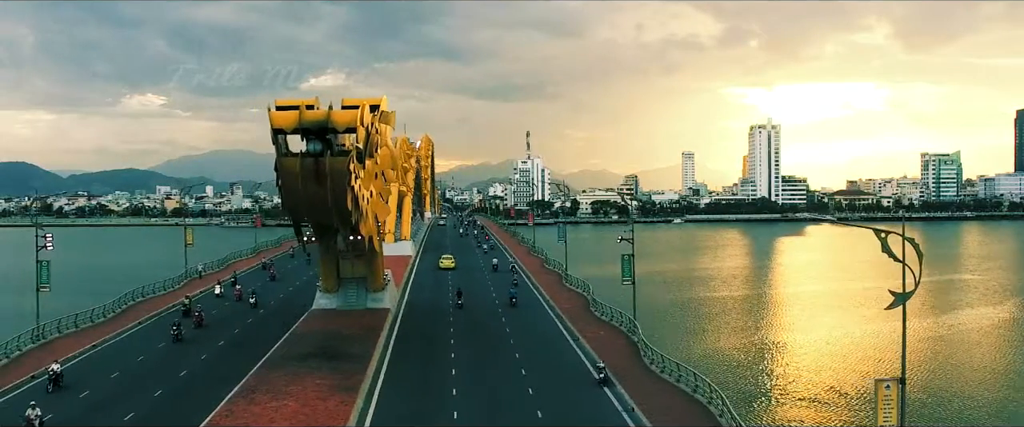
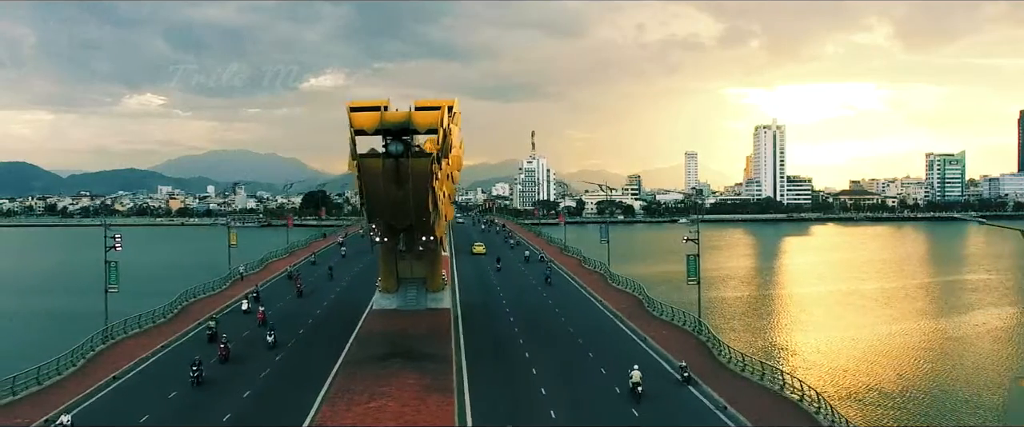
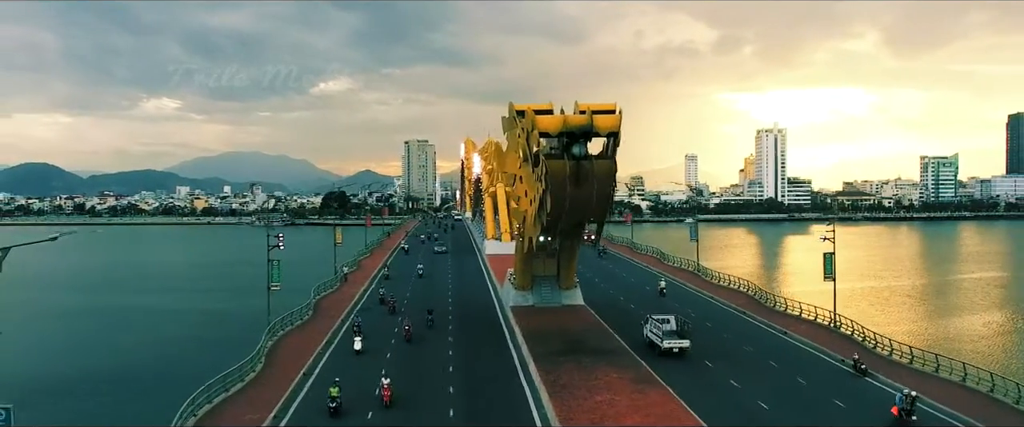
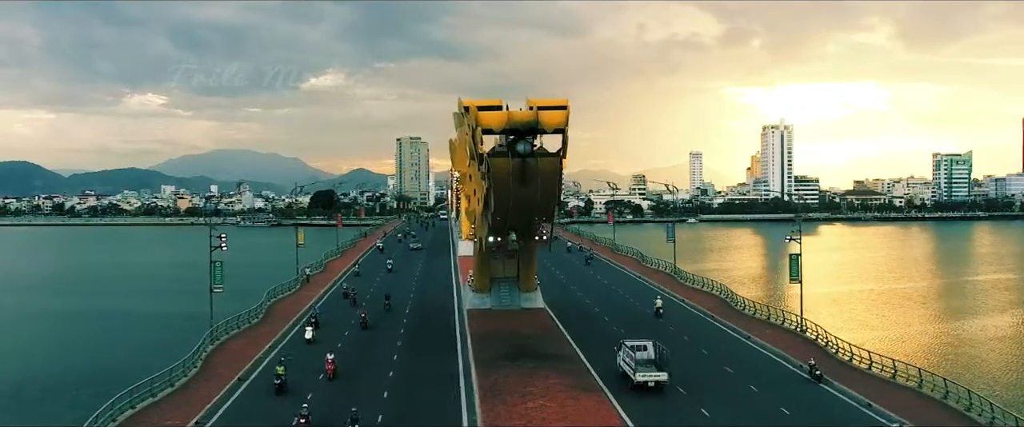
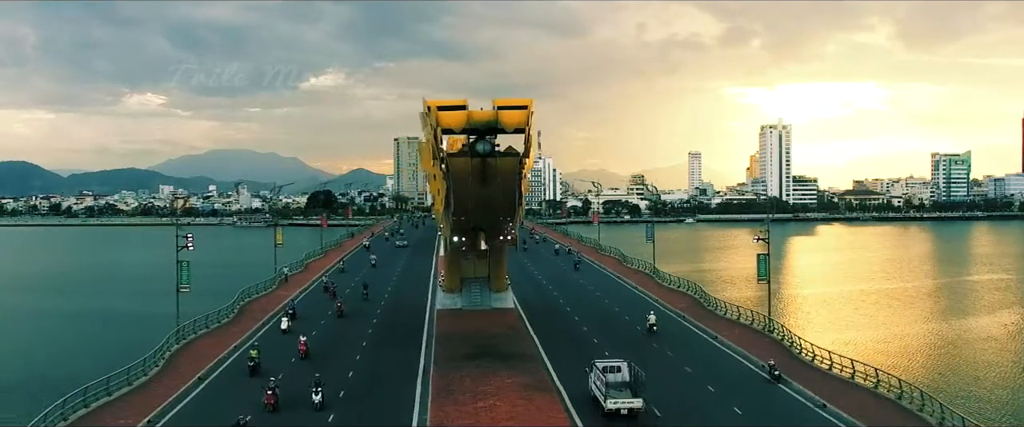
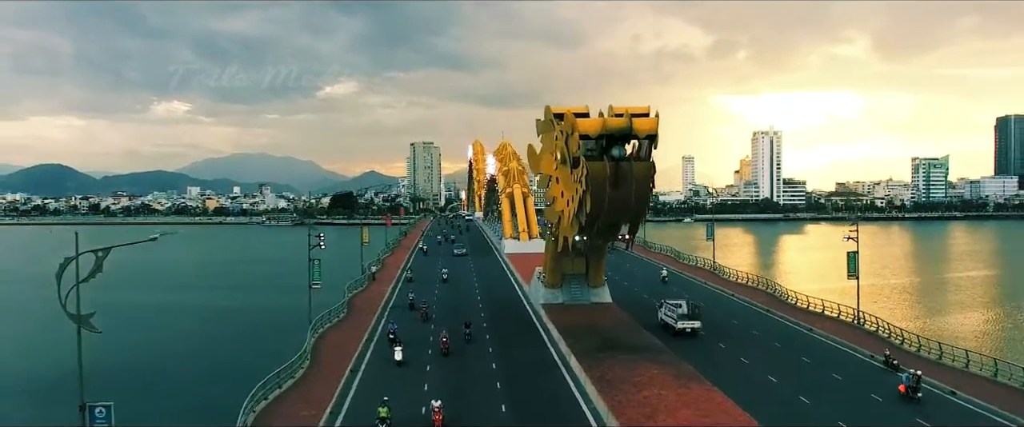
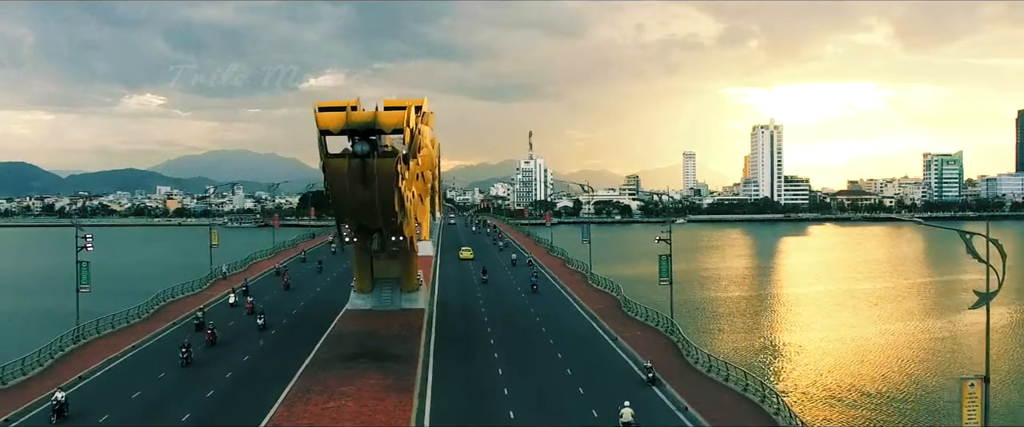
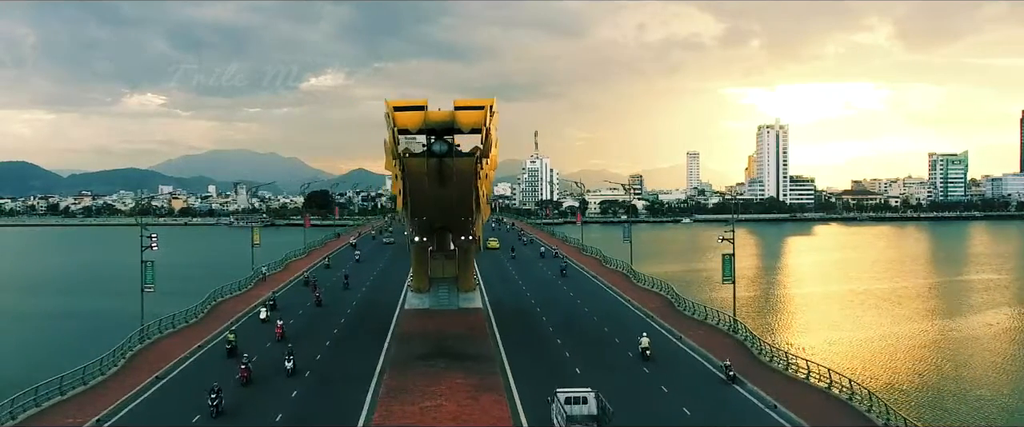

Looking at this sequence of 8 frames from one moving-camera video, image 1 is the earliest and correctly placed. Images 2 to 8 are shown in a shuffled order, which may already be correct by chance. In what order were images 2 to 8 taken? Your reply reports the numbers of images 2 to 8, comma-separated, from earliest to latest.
7, 2, 8, 5, 4, 3, 6
